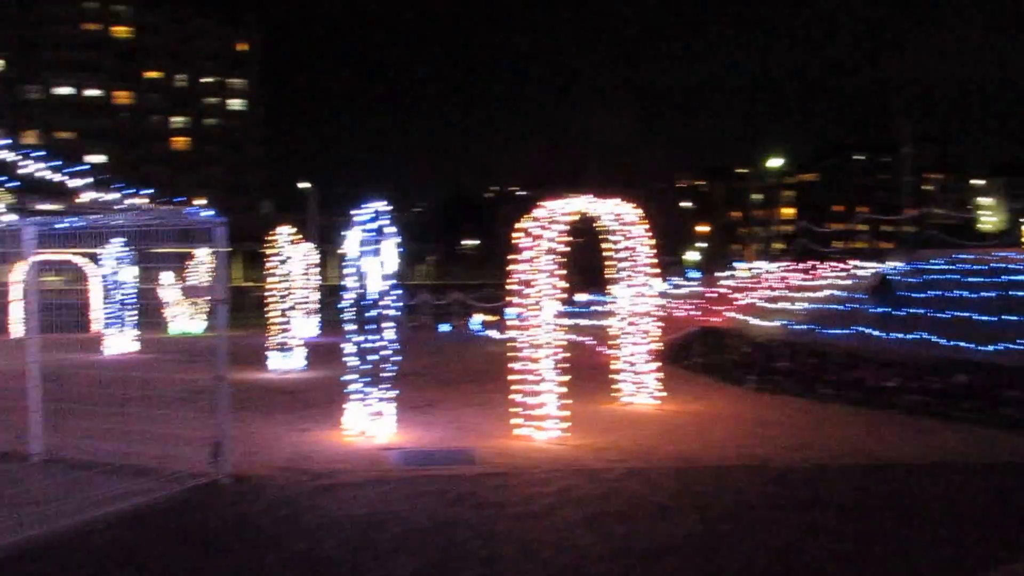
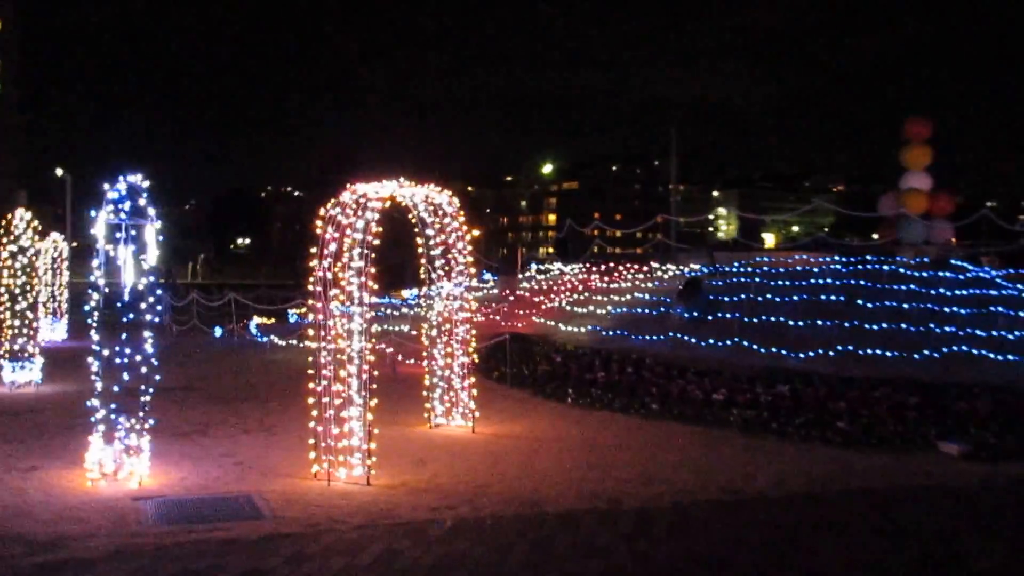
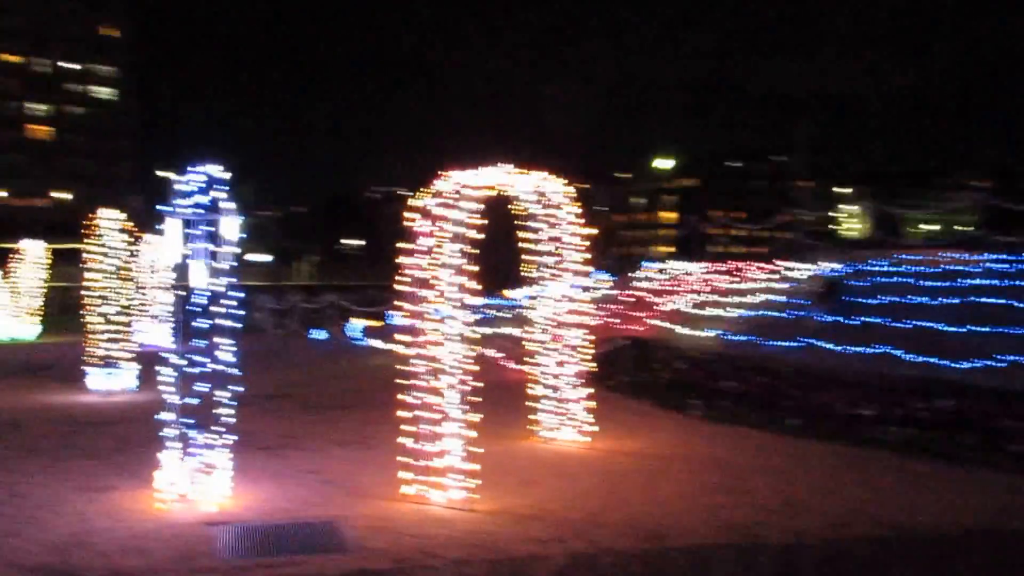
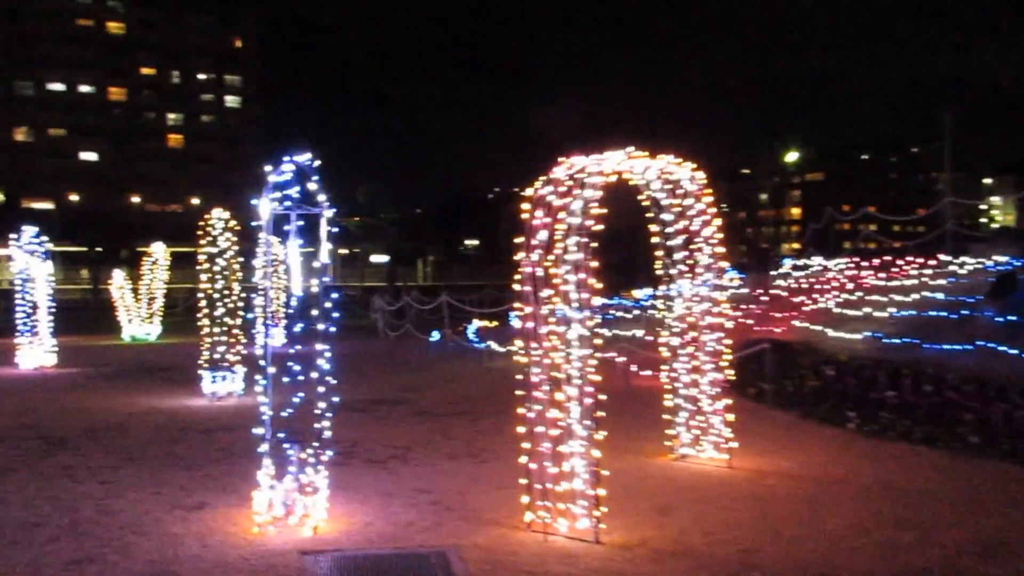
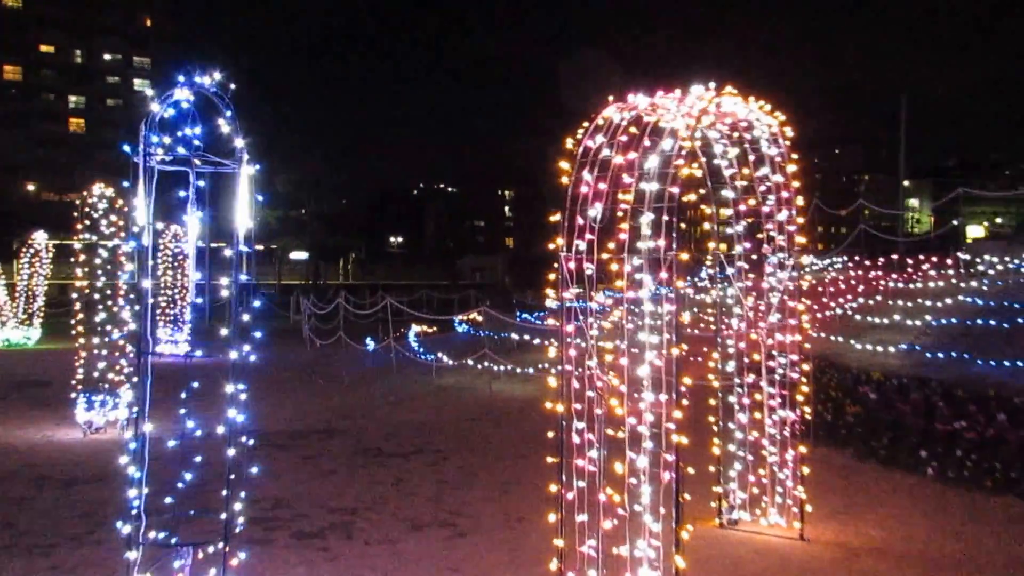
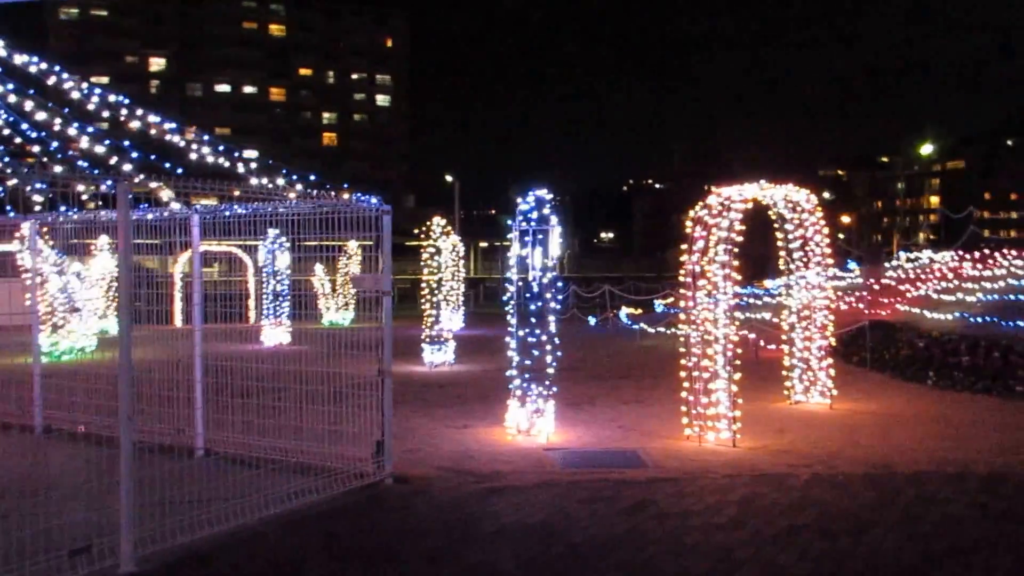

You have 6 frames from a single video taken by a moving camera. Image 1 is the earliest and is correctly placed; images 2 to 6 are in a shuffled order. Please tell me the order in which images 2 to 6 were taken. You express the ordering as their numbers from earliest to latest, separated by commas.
6, 2, 3, 4, 5
